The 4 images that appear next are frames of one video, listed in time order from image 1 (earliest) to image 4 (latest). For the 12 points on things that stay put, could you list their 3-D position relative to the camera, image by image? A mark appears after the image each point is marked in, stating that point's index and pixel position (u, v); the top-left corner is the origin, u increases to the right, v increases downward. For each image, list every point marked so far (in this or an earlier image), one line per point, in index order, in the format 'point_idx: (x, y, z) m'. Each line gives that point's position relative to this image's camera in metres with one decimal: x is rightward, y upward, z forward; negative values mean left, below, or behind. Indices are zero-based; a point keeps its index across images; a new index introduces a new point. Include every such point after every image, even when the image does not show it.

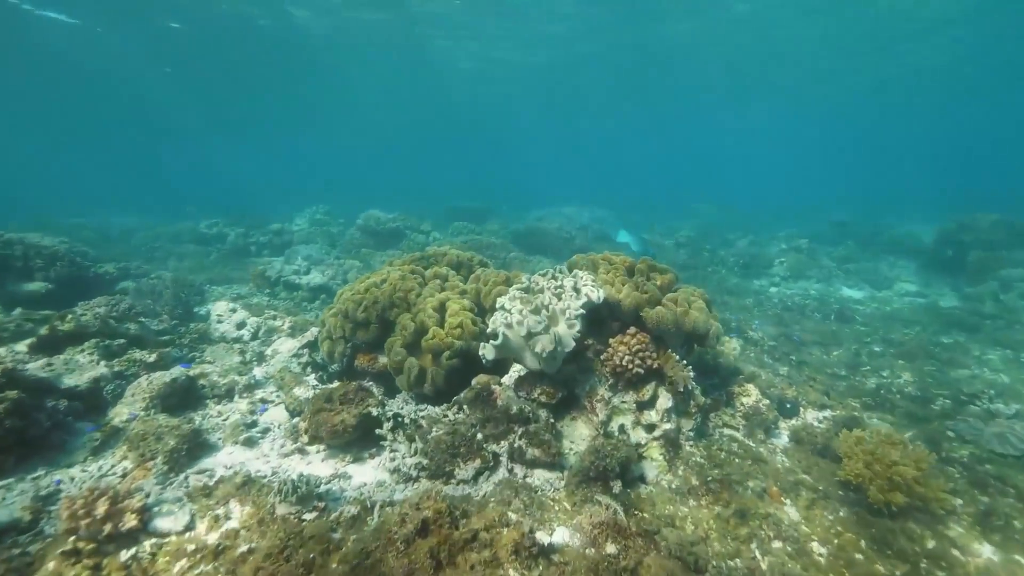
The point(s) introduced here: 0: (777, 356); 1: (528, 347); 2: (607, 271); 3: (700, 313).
0: (+4.8, -1.2, +11.7) m
1: (+0.1, -0.5, +5.8) m
2: (+1.0, +0.2, +6.9) m
3: (+1.9, -0.3, +6.4) m
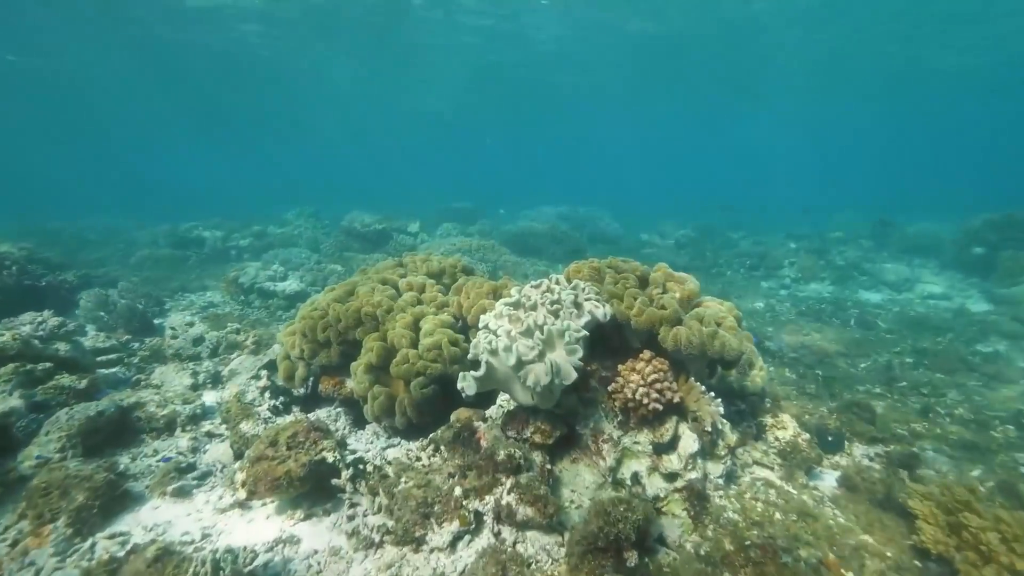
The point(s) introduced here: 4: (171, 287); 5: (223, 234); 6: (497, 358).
0: (+4.8, -1.4, +10.6) m
1: (0.0, -0.7, +4.7) m
2: (+0.9, +0.1, +5.8) m
3: (+1.8, -0.4, +5.3) m
4: (-7.3, 0.0, +13.7) m
5: (-9.0, +1.7, +20.1) m
6: (-0.1, -0.5, +4.7) m
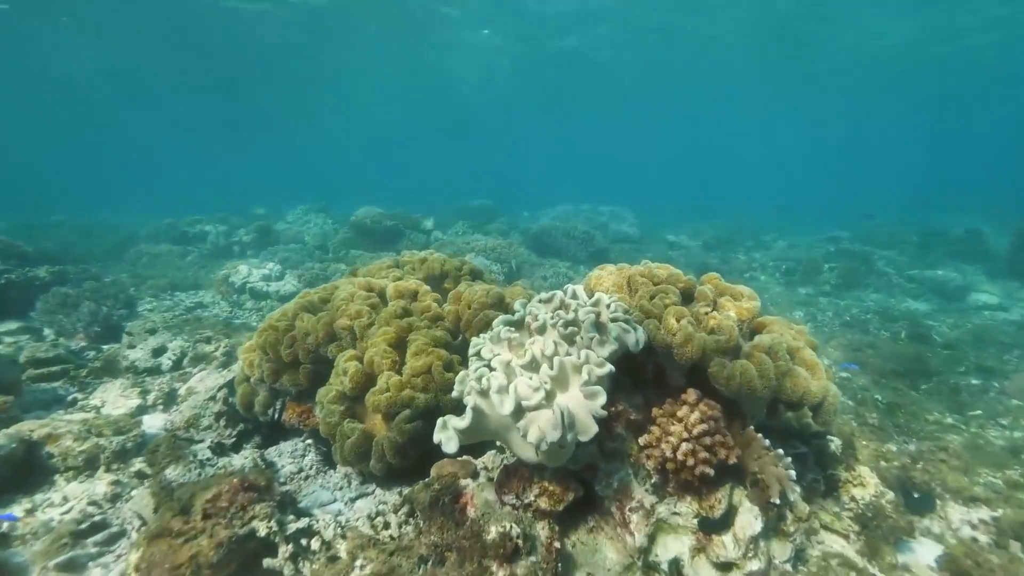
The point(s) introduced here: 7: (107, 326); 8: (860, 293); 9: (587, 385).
0: (+4.9, -1.5, +9.2) m
1: (0.0, -0.7, +3.4) m
2: (+1.0, 0.0, +4.5) m
3: (+1.8, -0.5, +4.0) m
4: (-7.0, +0.1, +12.7) m
5: (-8.5, +1.8, +19.2) m
6: (-0.1, -0.6, +3.4) m
7: (-5.2, -0.5, +8.3) m
8: (+10.5, -0.1, +19.4) m
9: (+0.4, -0.5, +3.4) m
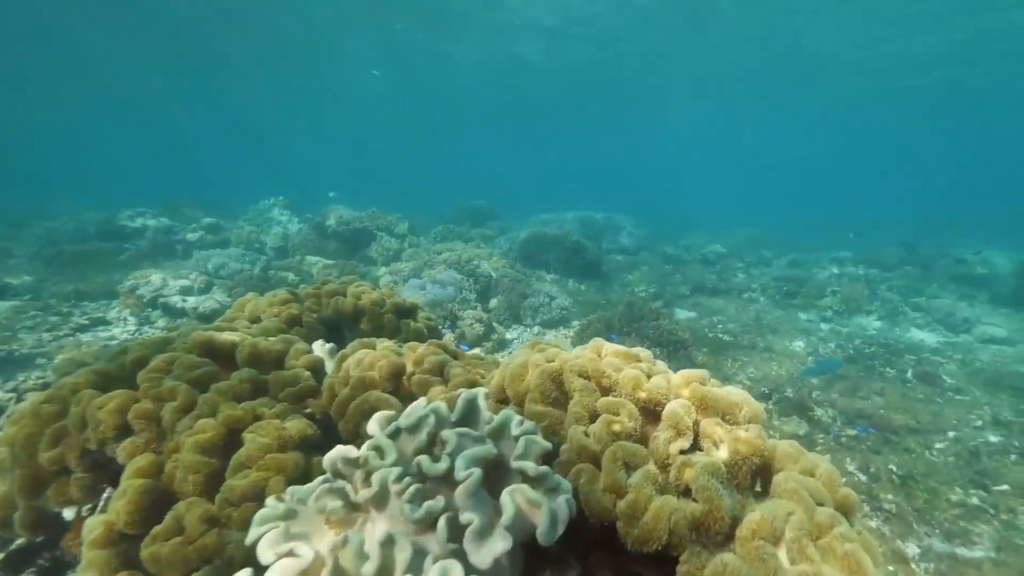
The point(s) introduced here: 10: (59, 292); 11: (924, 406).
0: (+4.2, -2.2, +7.5) m
1: (-0.6, -1.2, +1.7) m
2: (+0.4, -0.5, +2.8) m
3: (+1.2, -1.0, +2.3) m
4: (-7.6, -0.1, +10.9) m
5: (-9.1, +1.7, +17.4) m
6: (-0.8, -1.0, +1.7) m
7: (-5.8, -0.7, +6.5) m
8: (+9.7, -1.0, +17.8) m
9: (-0.2, -1.0, +1.7) m
10: (-7.6, -0.1, +10.9) m
11: (+7.1, -2.1, +11.0) m
